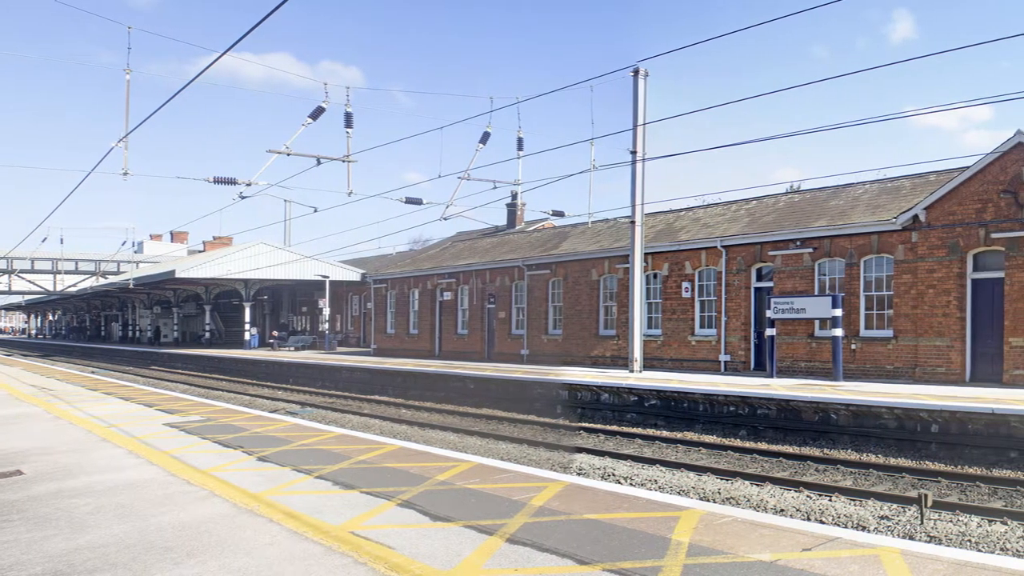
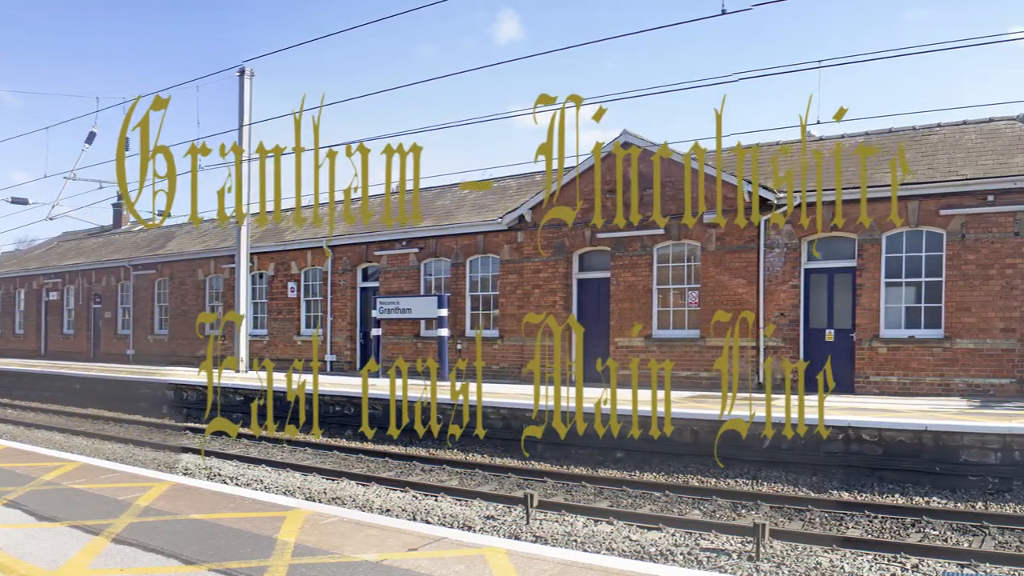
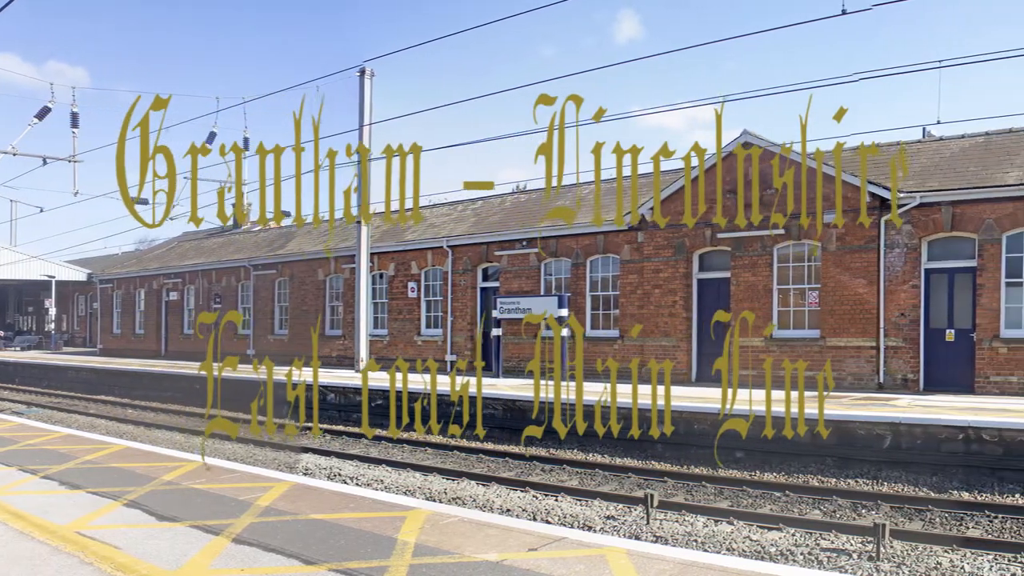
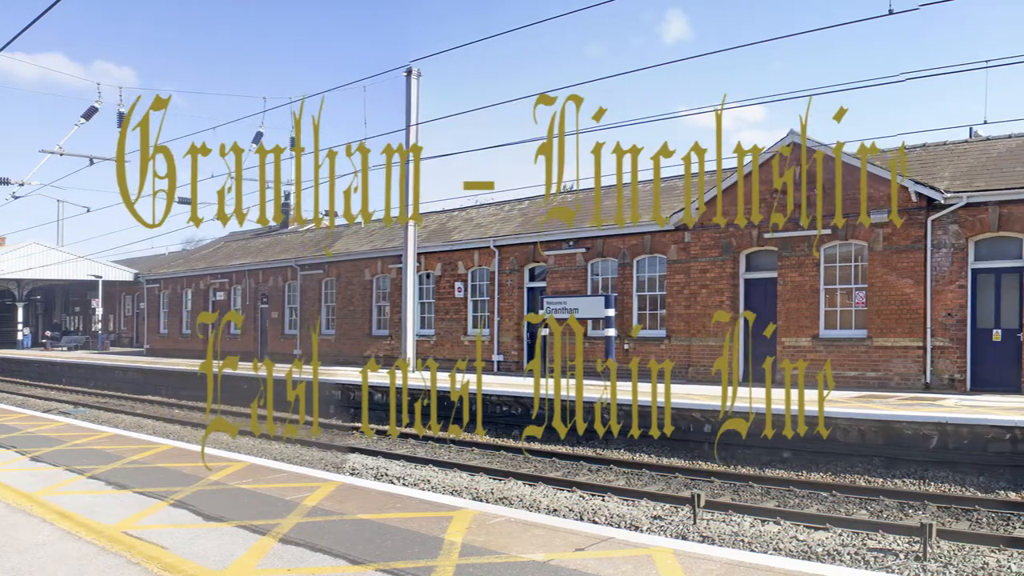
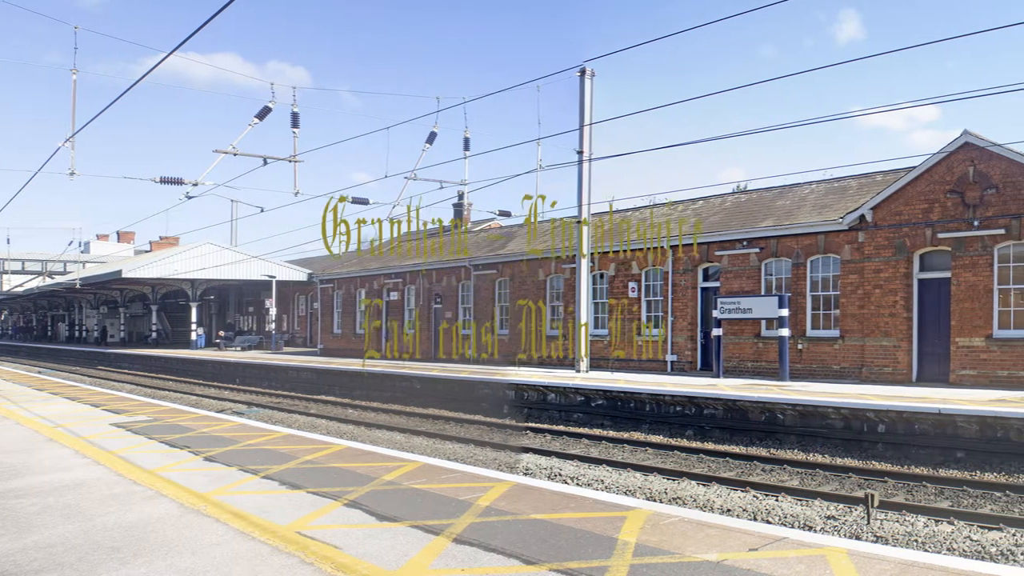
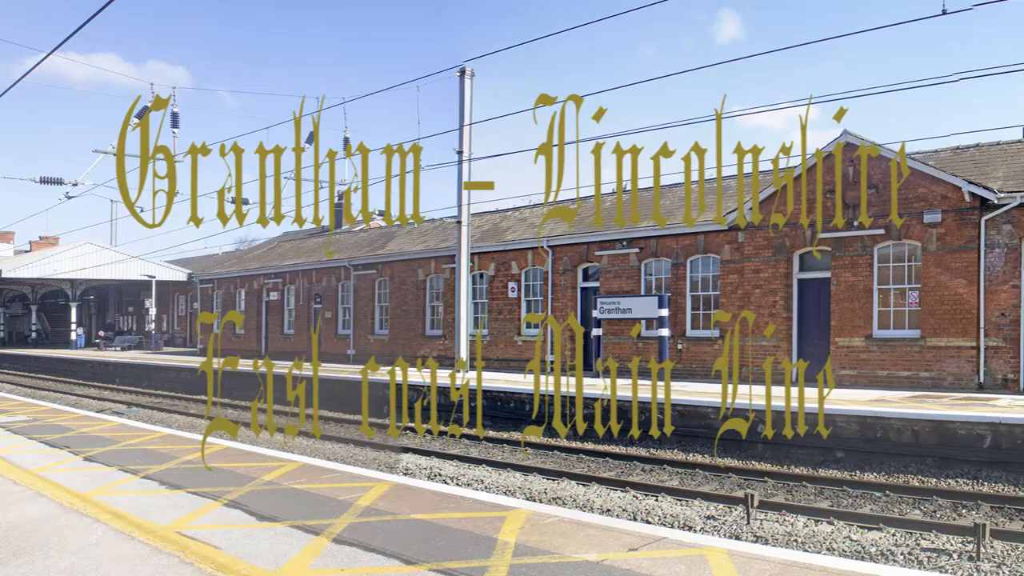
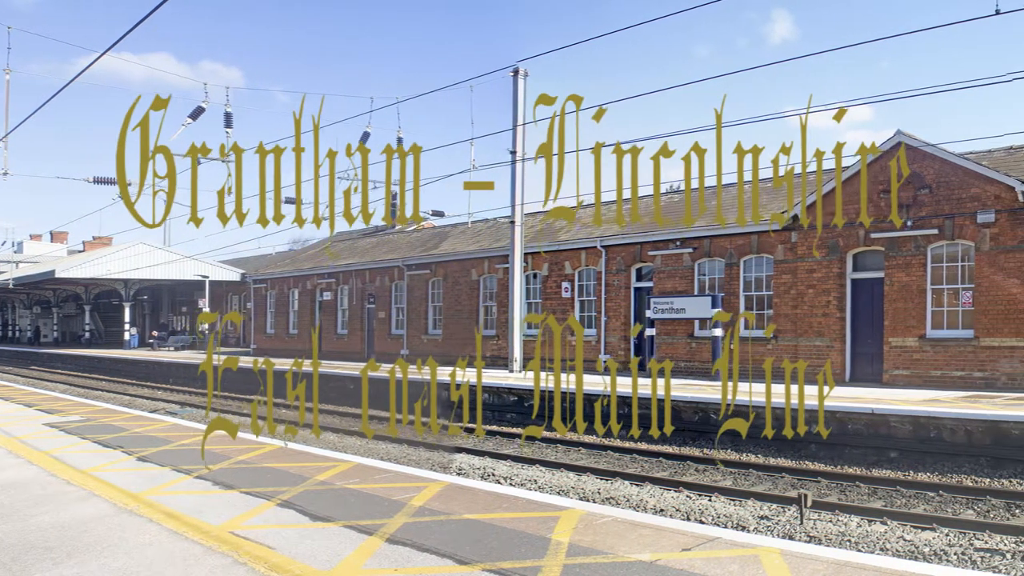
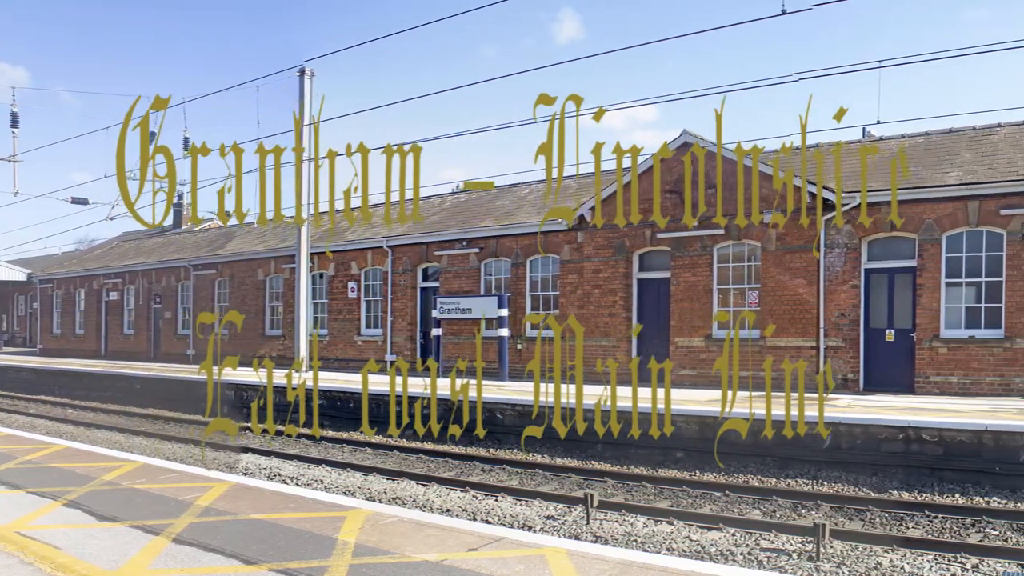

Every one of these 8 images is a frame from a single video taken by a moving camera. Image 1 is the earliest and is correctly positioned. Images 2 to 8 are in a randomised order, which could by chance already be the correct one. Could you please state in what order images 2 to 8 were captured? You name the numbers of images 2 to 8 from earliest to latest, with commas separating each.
5, 7, 6, 4, 3, 8, 2
